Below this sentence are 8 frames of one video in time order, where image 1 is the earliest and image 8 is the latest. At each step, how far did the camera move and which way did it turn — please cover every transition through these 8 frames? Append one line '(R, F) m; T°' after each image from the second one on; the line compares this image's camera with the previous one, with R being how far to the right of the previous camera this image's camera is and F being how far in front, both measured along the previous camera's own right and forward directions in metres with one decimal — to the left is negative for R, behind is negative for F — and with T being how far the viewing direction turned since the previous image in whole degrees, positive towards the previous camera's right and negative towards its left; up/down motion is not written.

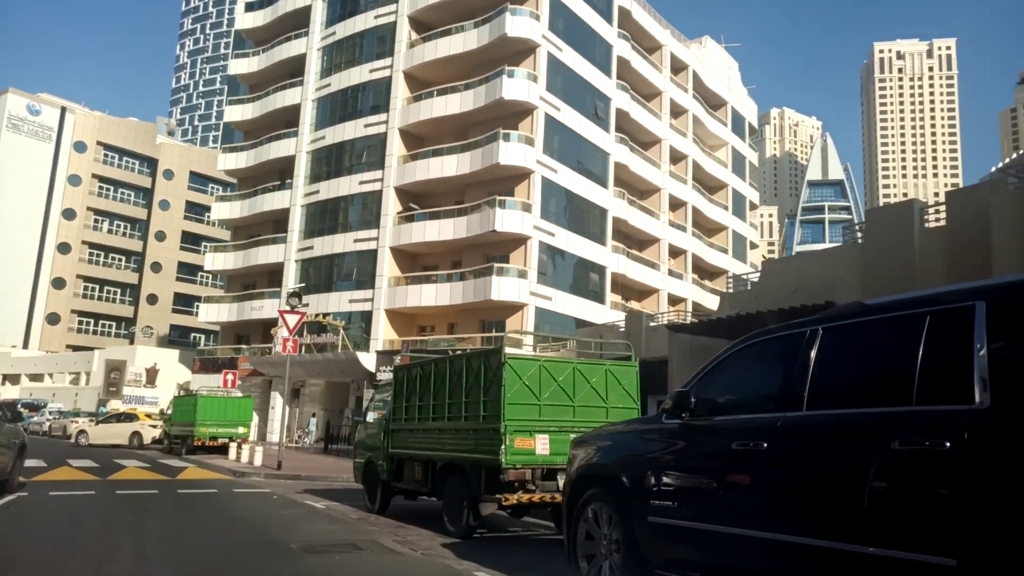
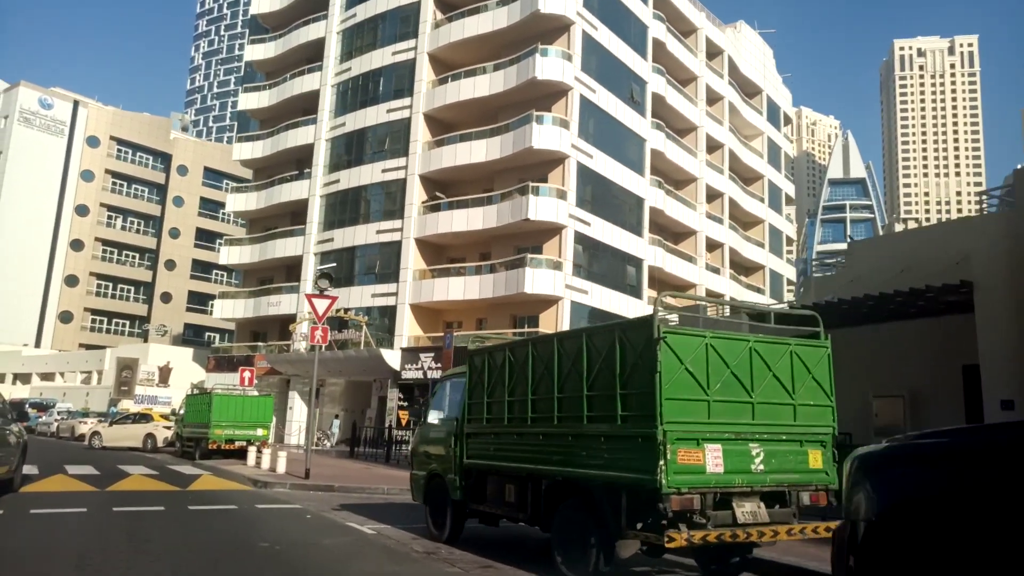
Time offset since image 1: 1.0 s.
(-1.0, +2.4) m; -1°
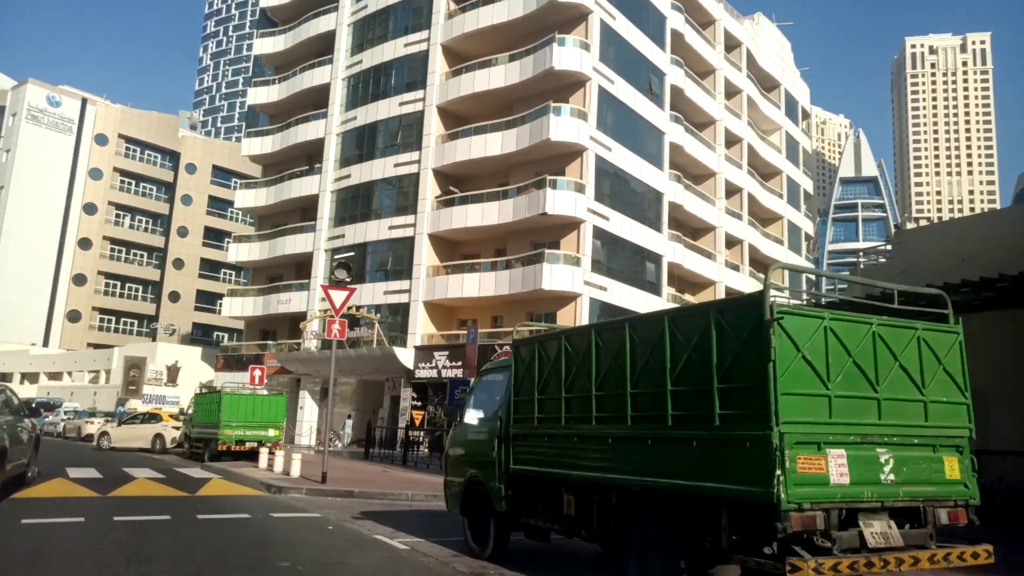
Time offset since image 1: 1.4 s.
(-0.4, +1.0) m; -1°
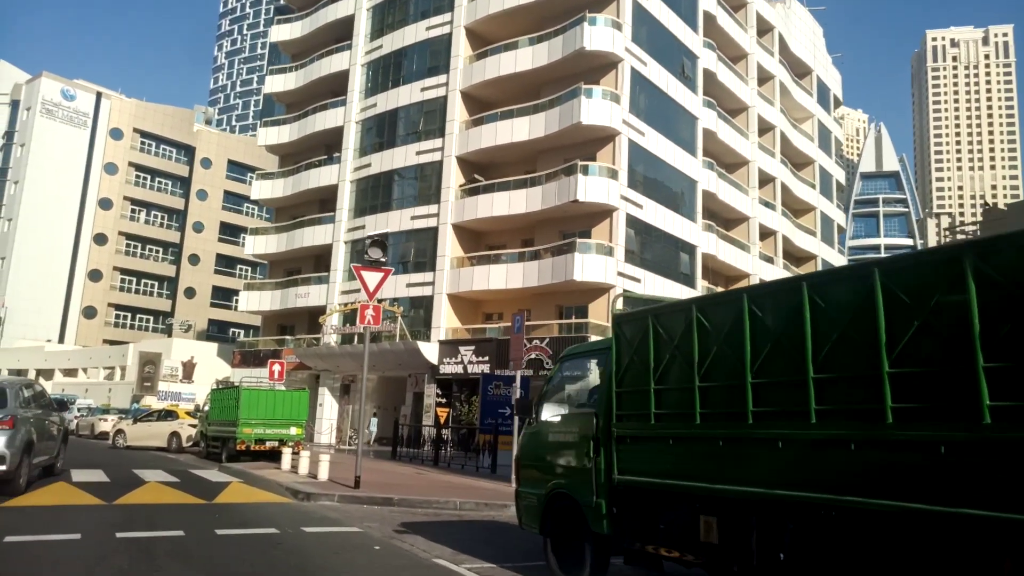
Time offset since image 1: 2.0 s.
(-0.7, +1.6) m; -1°
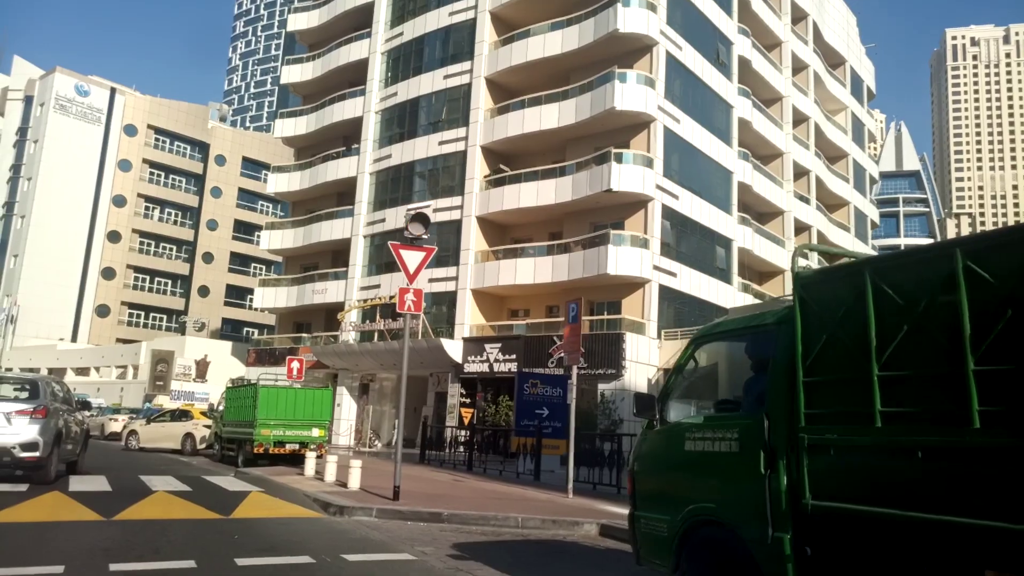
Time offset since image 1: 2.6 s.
(-0.7, +1.7) m; -1°
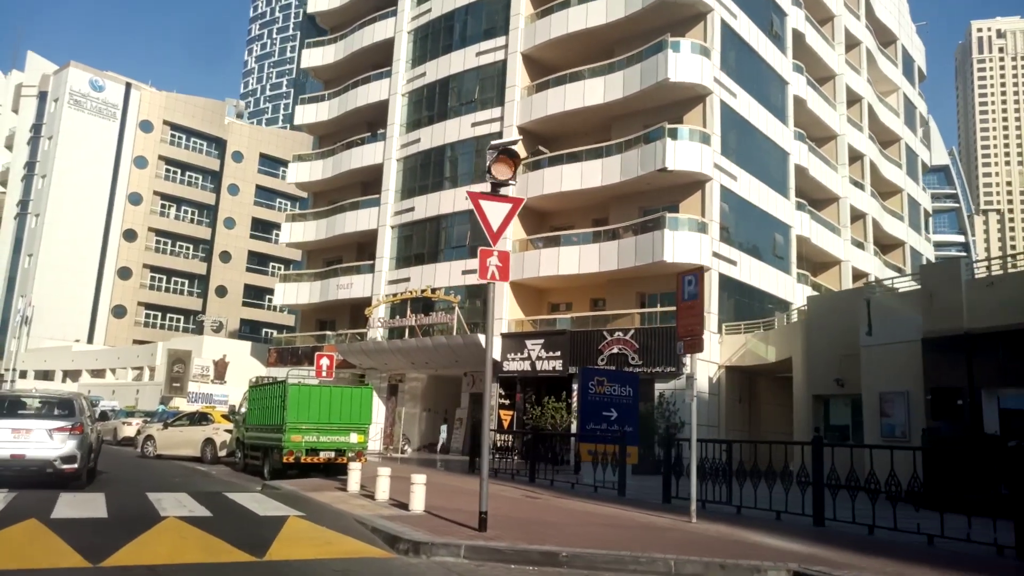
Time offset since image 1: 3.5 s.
(-1.1, +2.6) m; -1°
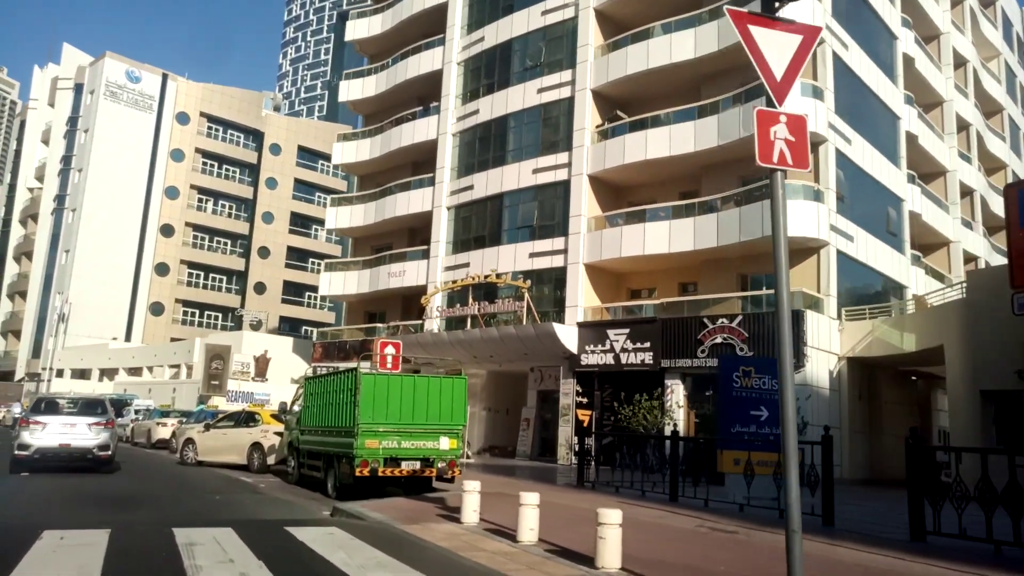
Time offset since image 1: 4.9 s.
(-1.6, +3.6) m; -2°
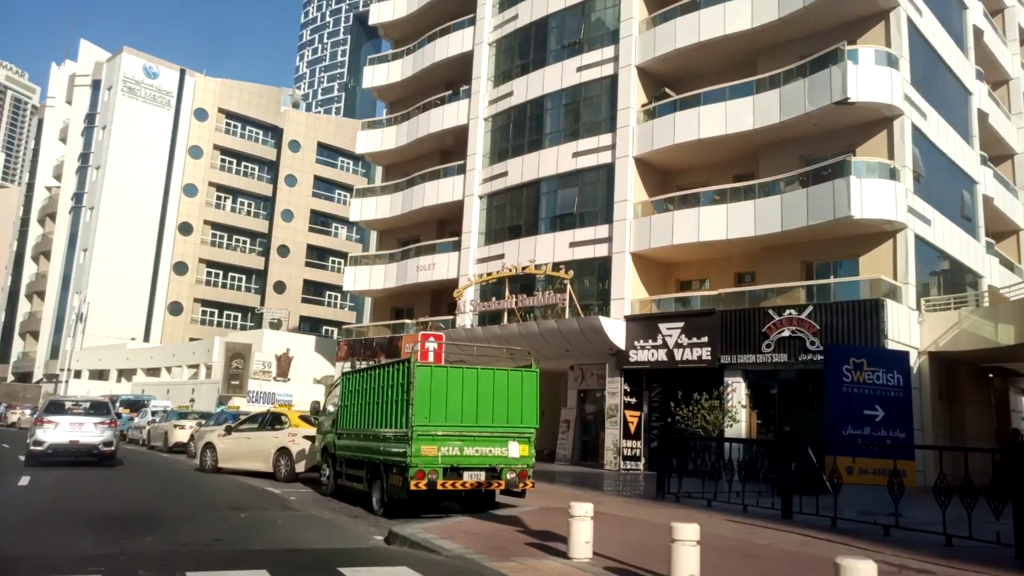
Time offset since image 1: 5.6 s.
(-0.8, +2.0) m; -1°
